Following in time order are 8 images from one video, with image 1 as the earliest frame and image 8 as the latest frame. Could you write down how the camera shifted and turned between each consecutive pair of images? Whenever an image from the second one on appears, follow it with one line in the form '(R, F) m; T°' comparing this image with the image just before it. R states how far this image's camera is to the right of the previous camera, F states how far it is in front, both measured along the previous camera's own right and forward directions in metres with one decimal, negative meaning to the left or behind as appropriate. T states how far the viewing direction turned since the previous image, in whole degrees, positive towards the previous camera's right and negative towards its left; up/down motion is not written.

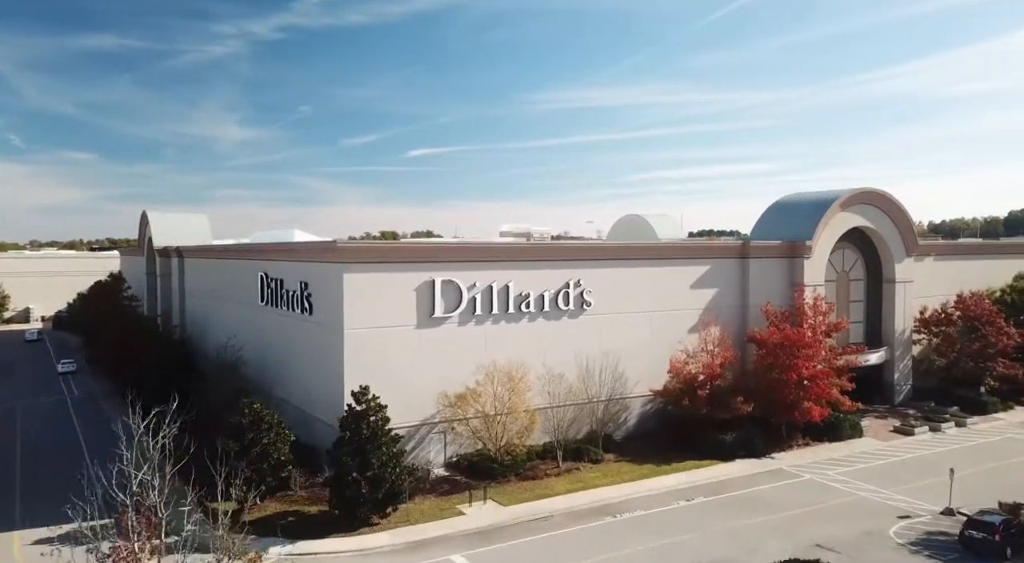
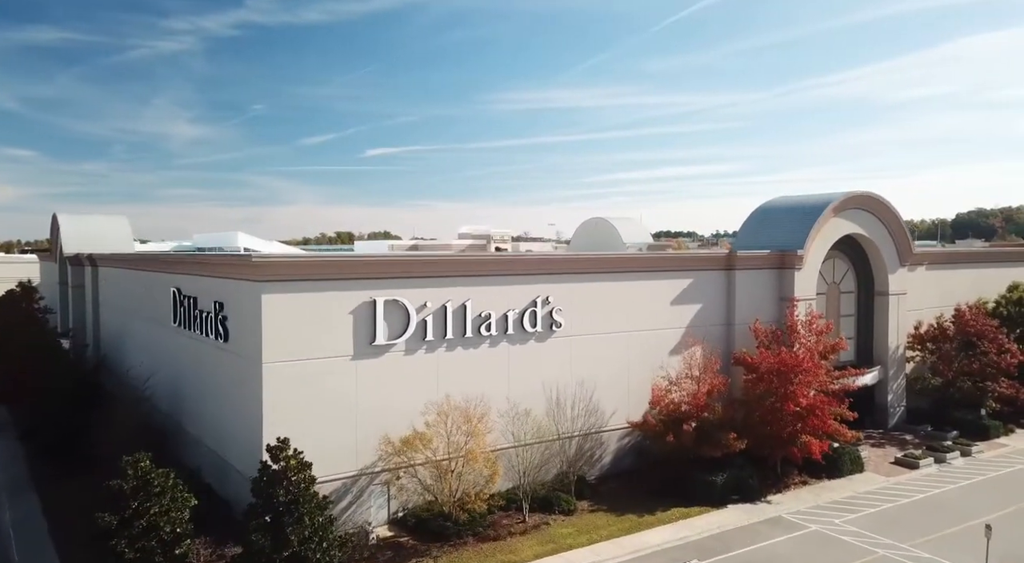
(+0.1, +4.0) m; +3°
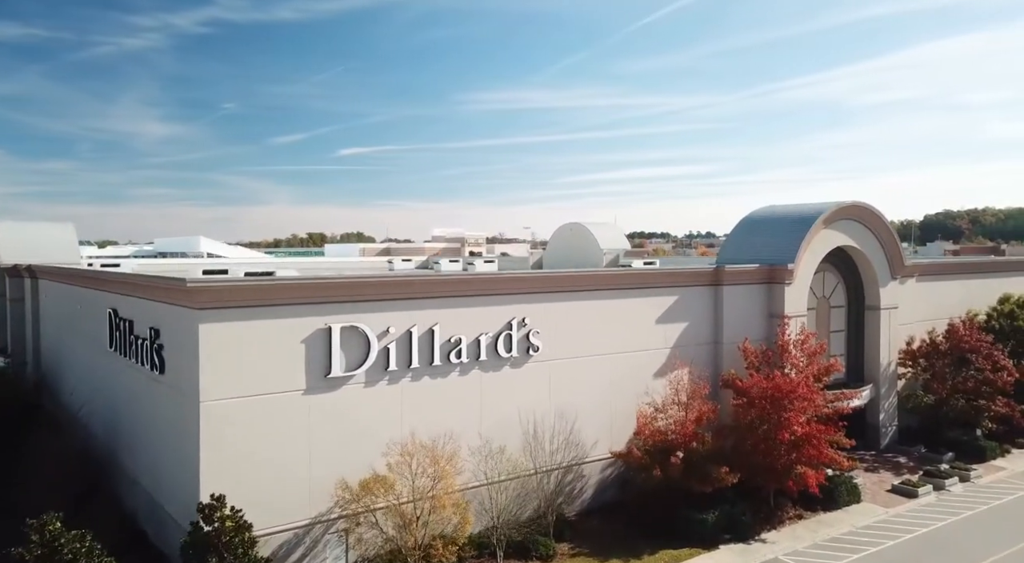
(+0.1, +2.1) m; +2°
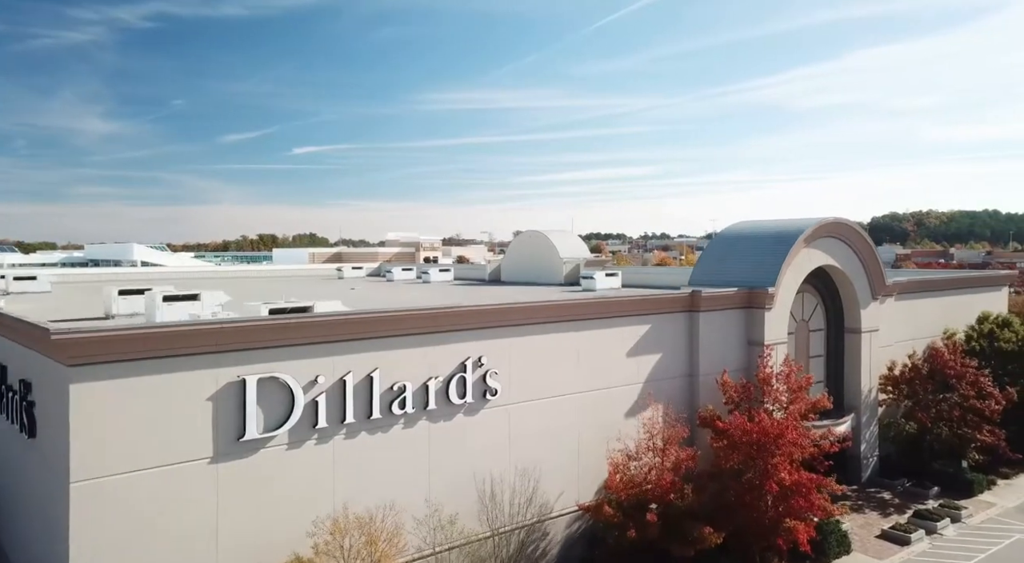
(+0.1, +3.0) m; +3°
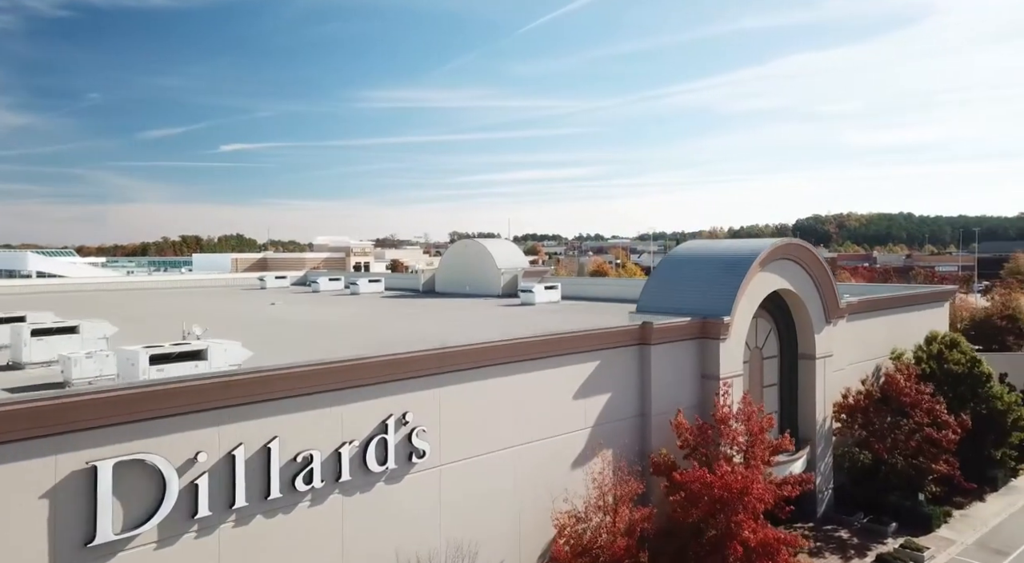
(+0.1, +2.8) m; +5°
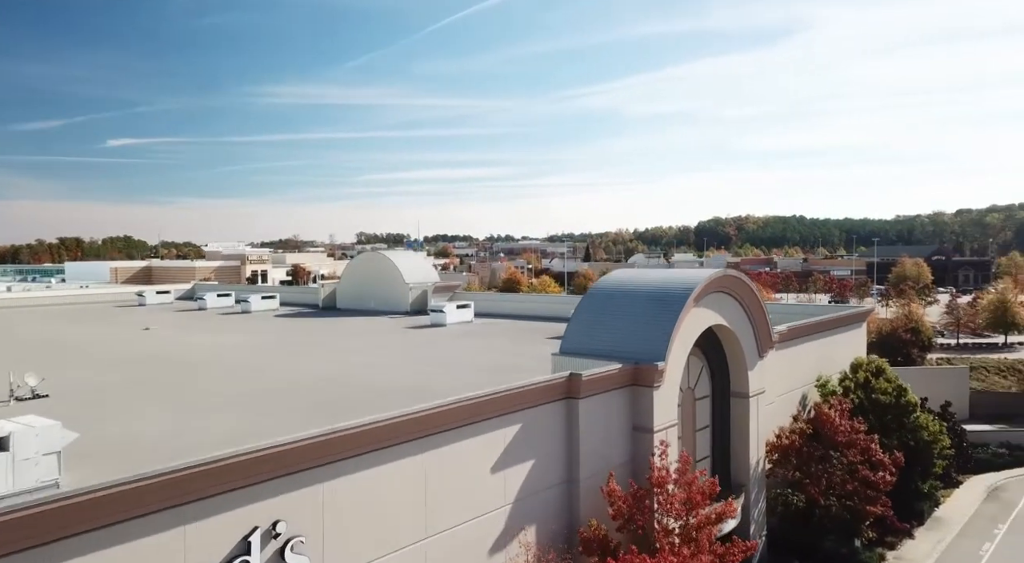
(+0.1, +3.4) m; +7°
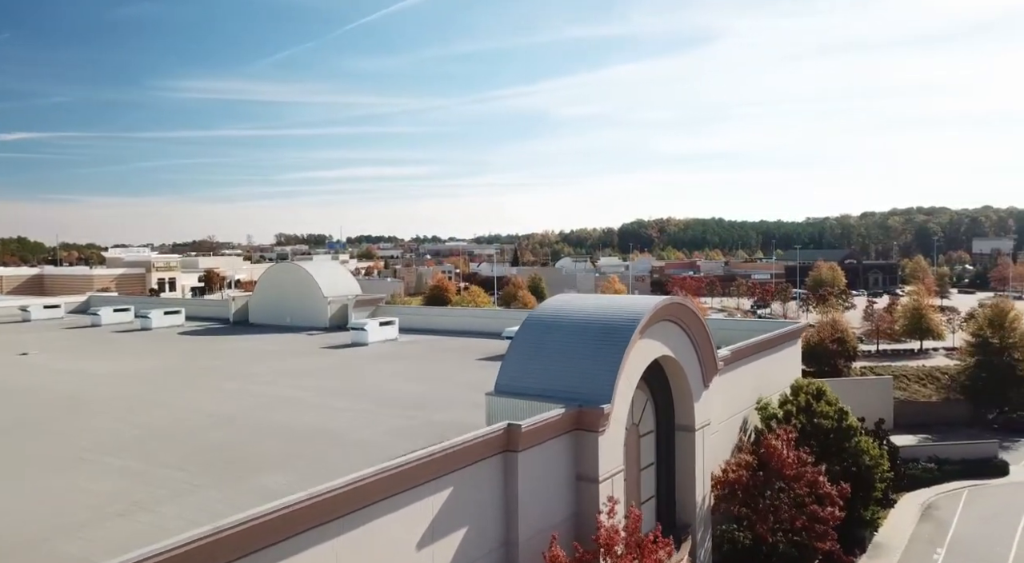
(-0.1, +2.5) m; +6°
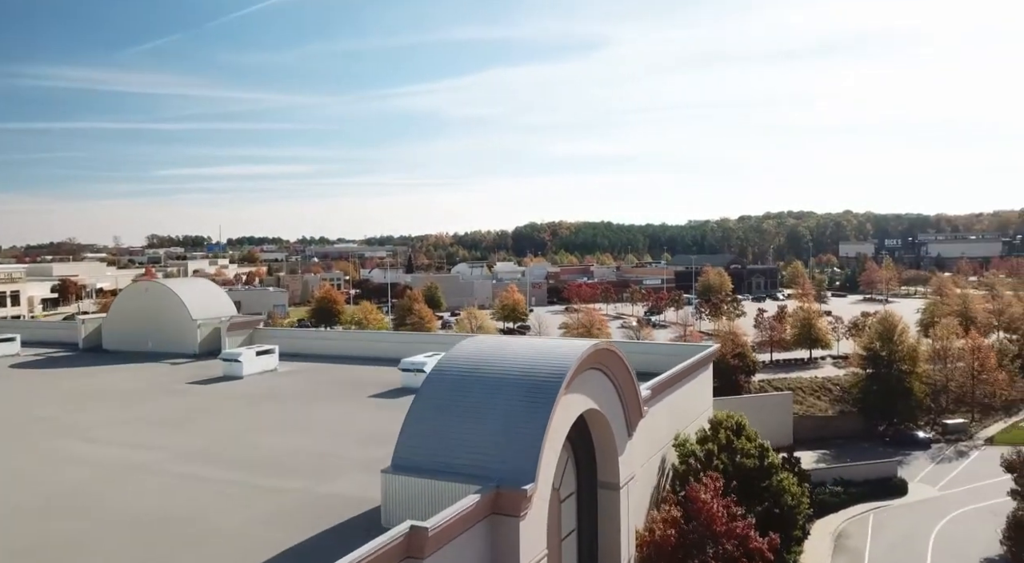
(-0.2, +3.6) m; +8°
